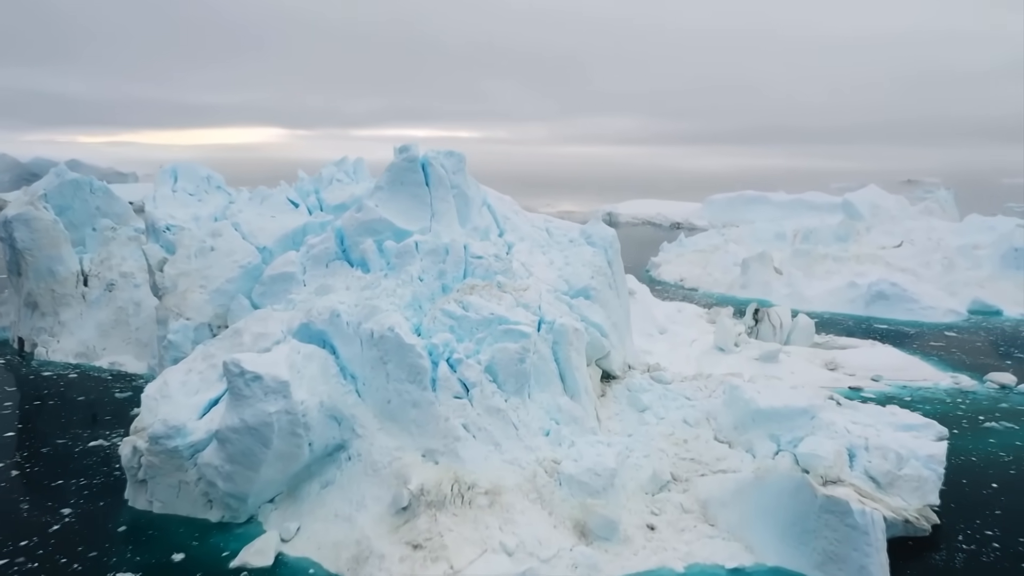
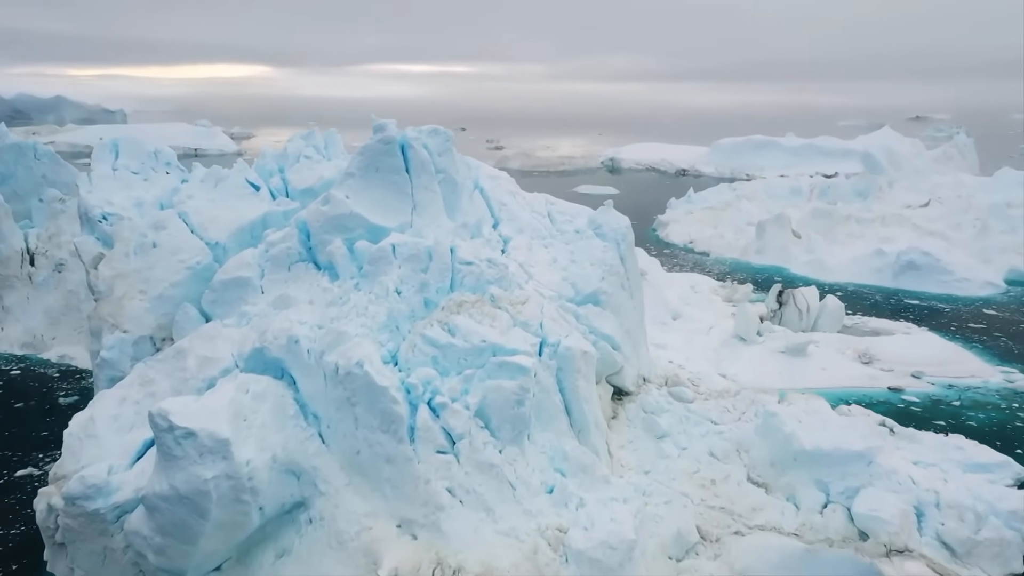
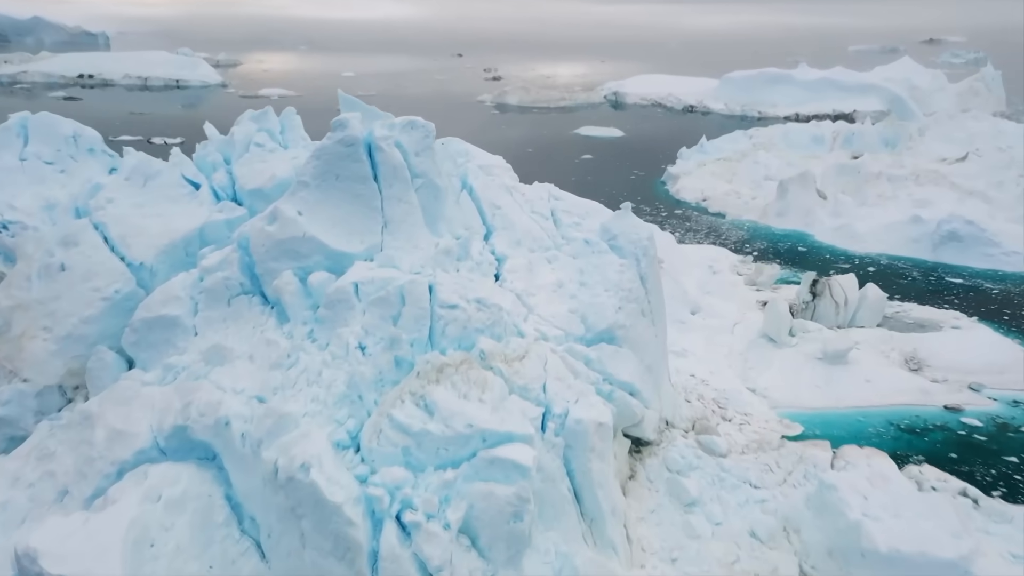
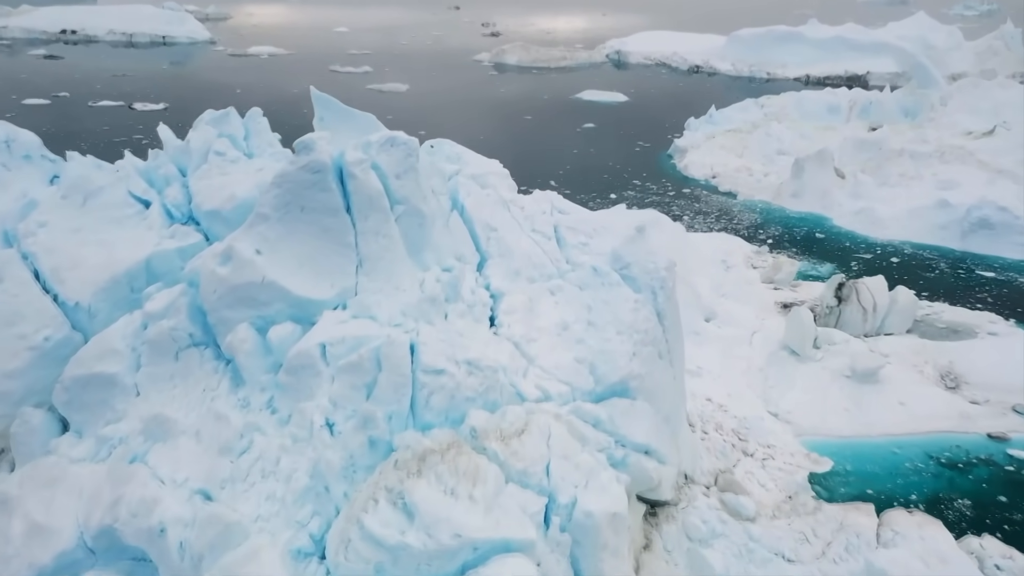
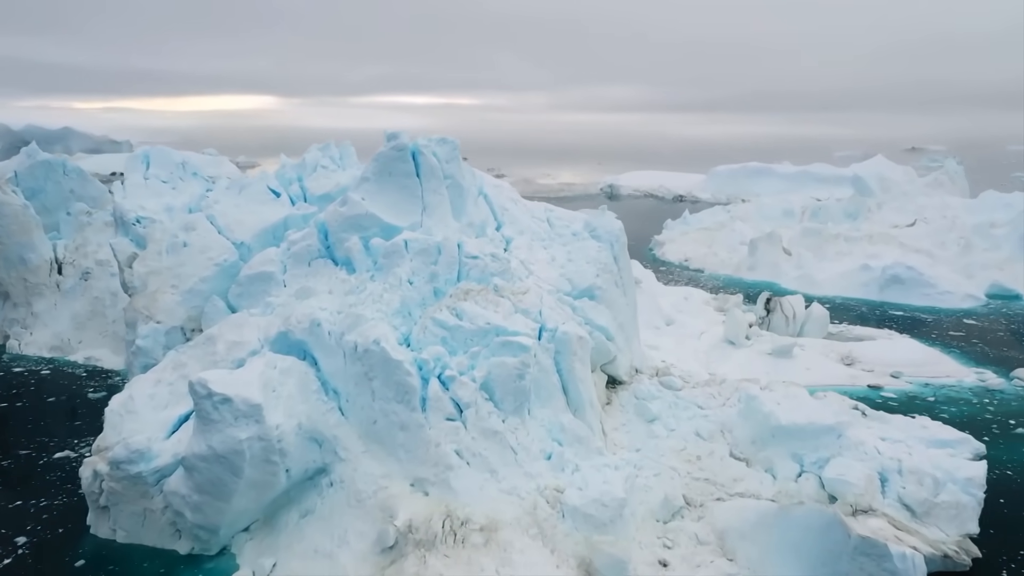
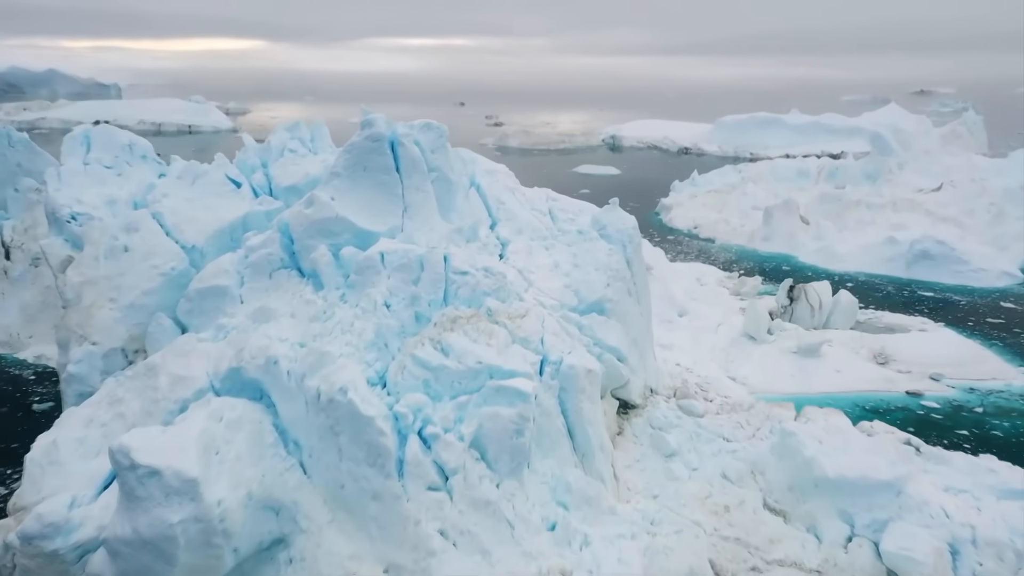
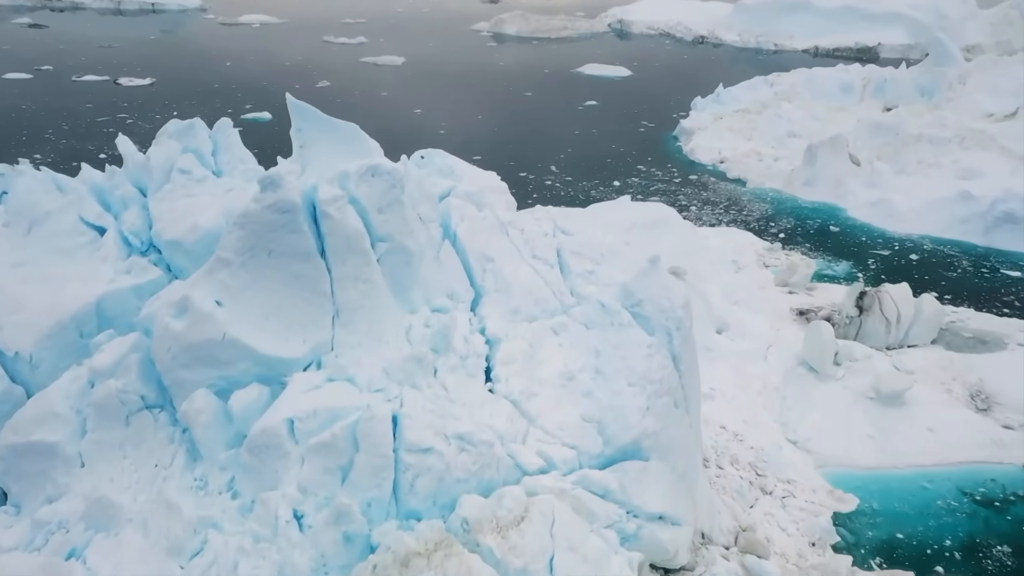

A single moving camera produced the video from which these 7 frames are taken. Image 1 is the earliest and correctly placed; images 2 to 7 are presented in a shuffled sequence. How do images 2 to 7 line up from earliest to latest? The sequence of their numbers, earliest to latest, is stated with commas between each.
5, 2, 6, 3, 4, 7
